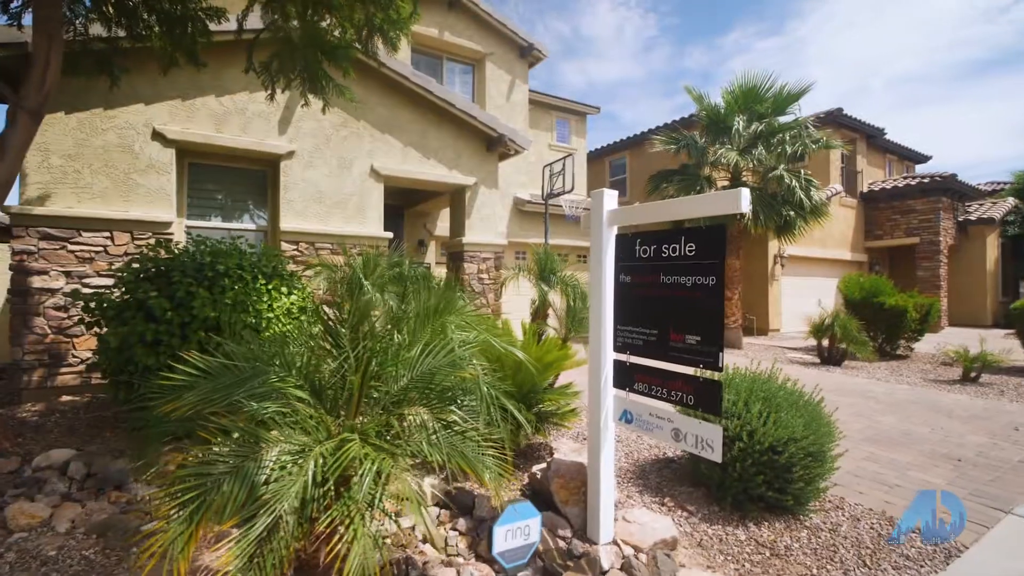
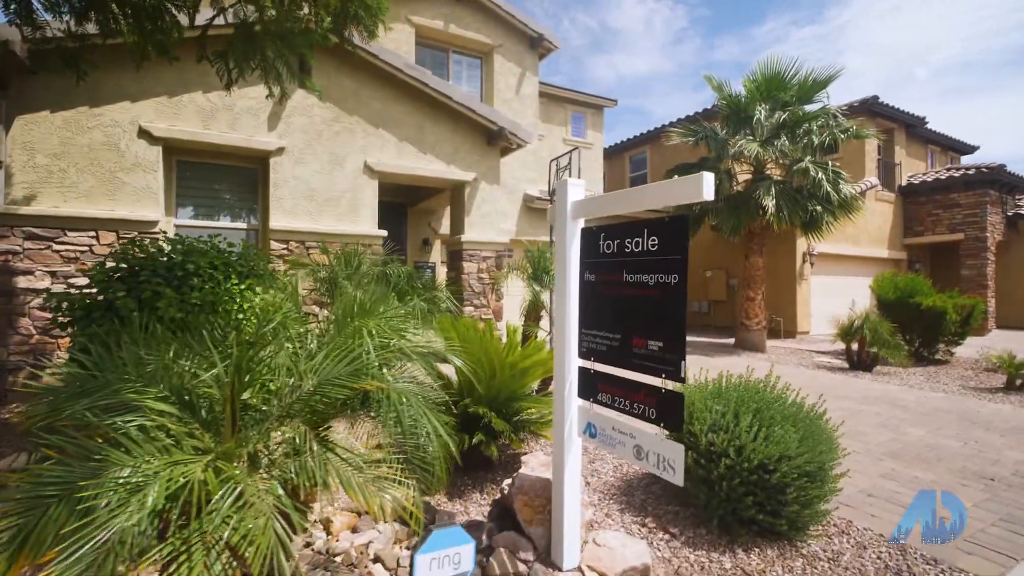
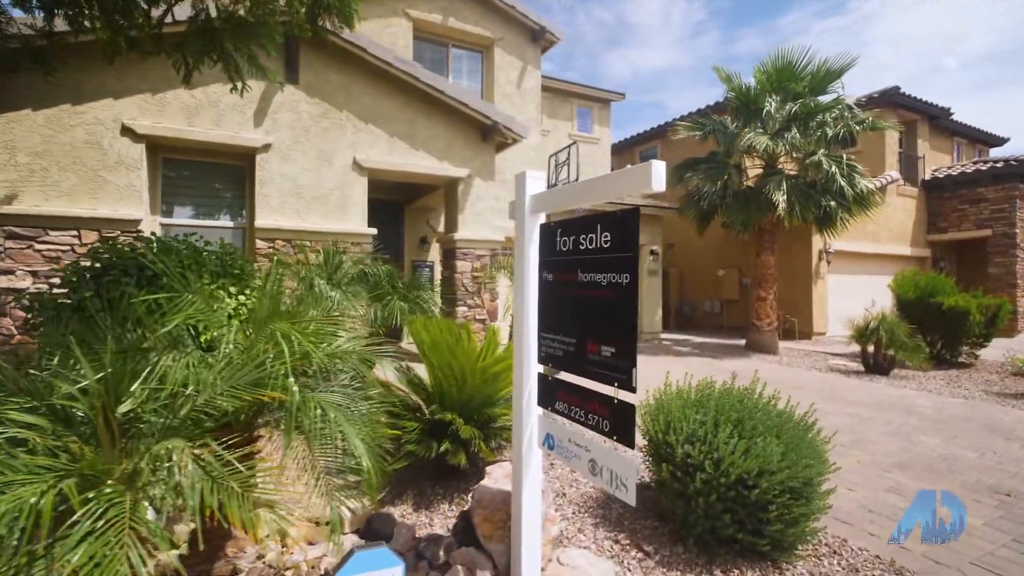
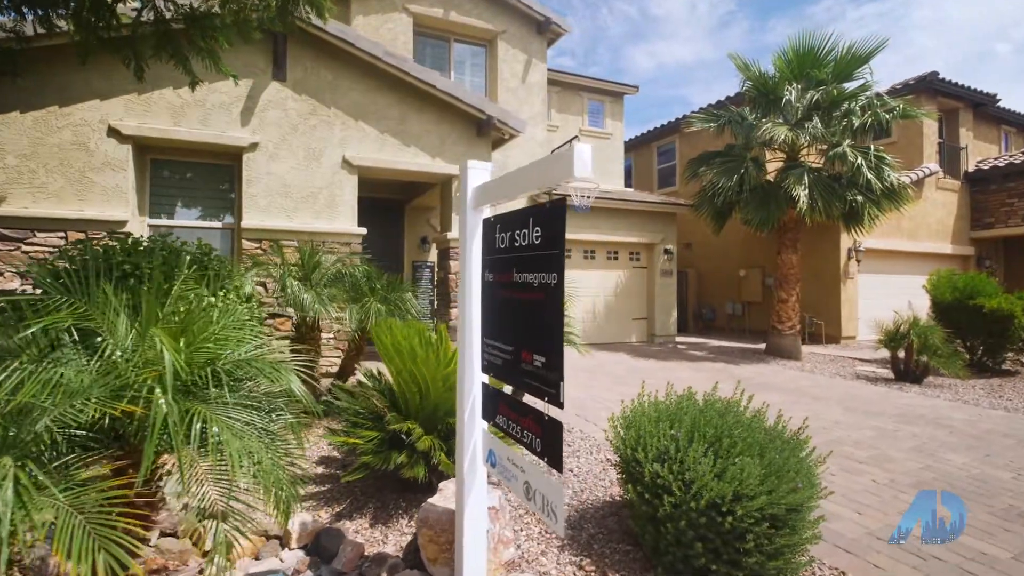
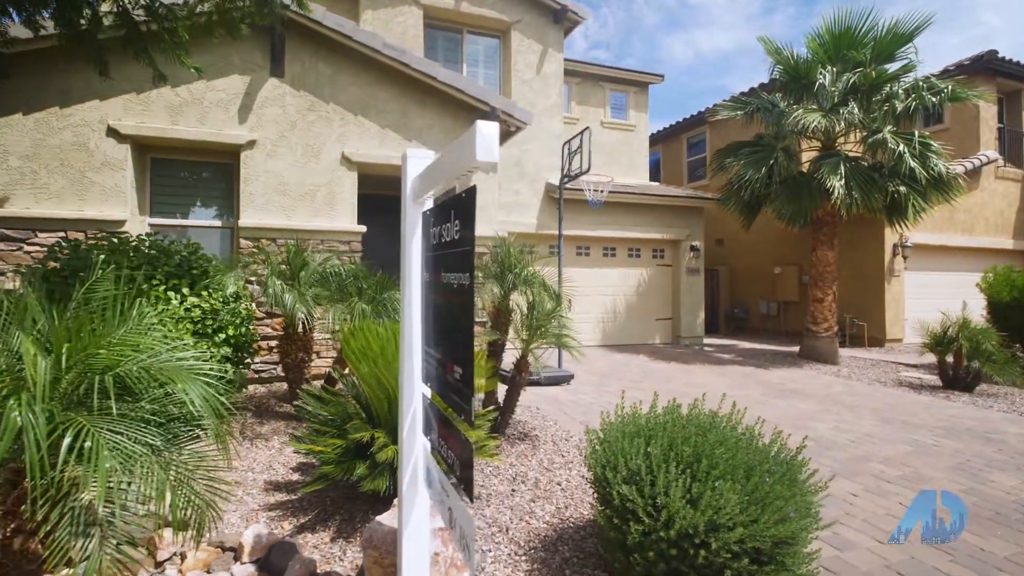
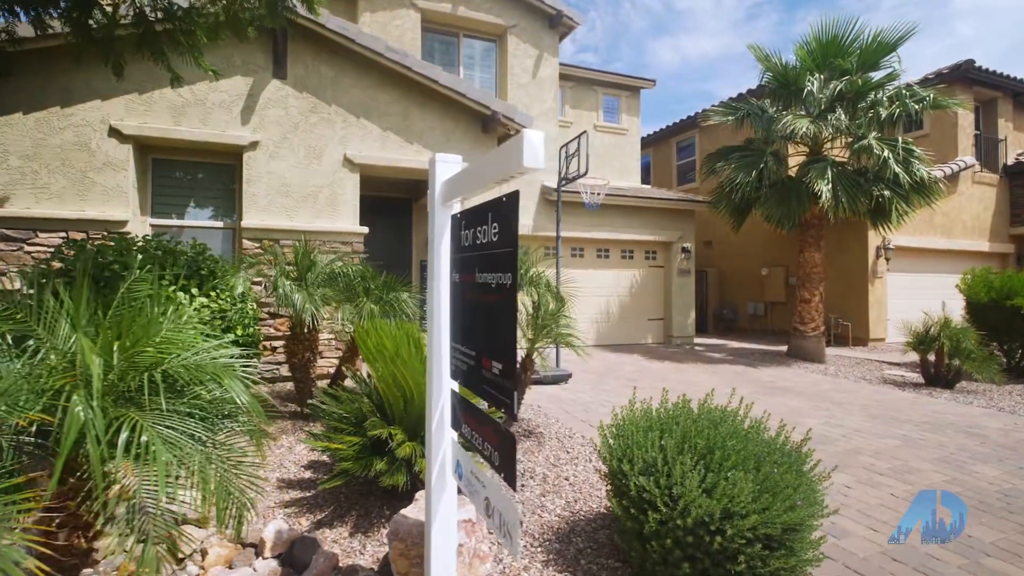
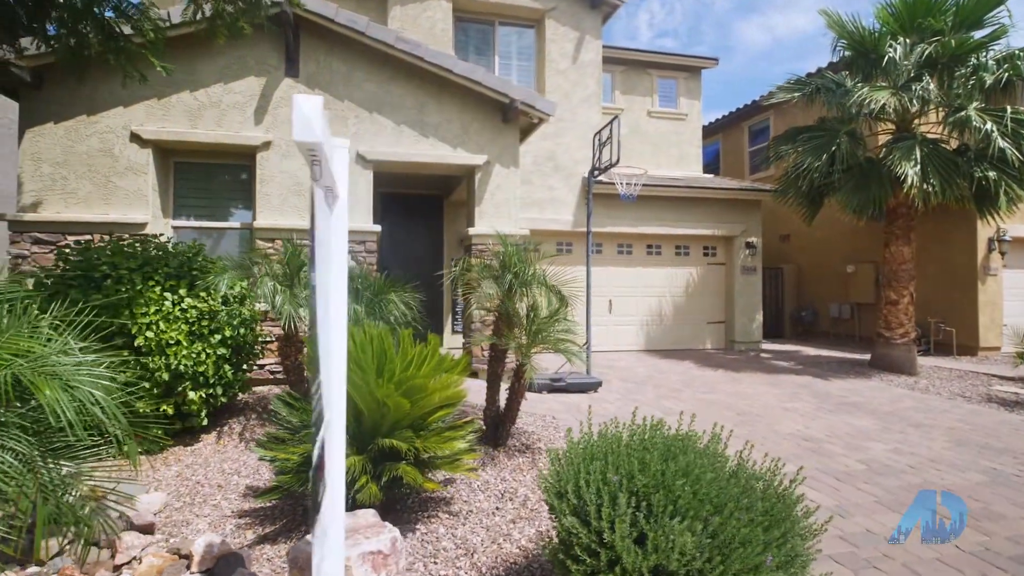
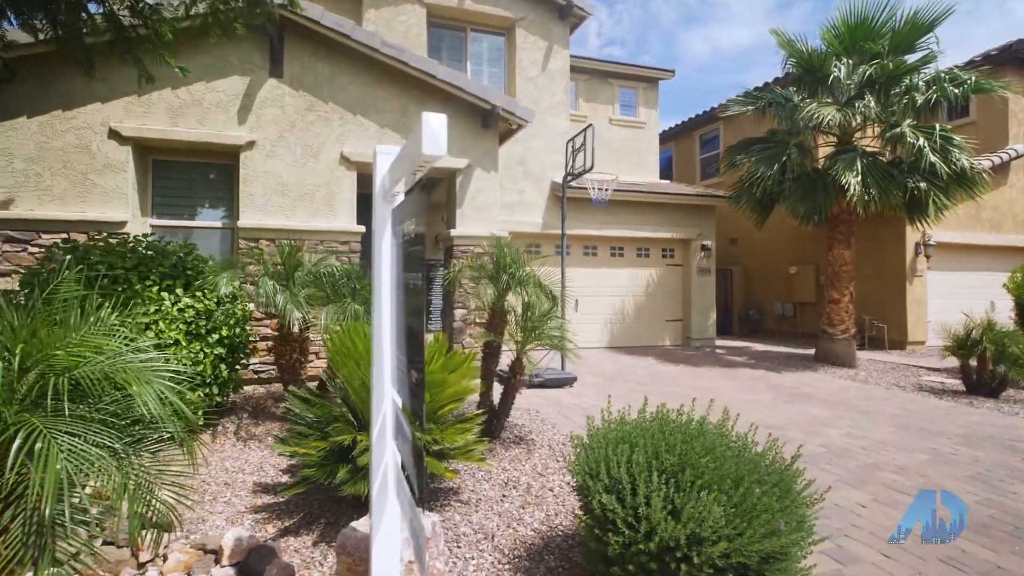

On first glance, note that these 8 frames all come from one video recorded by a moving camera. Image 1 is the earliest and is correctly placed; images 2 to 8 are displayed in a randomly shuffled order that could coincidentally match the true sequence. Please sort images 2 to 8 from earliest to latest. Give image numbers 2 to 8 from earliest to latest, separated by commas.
2, 3, 4, 6, 5, 8, 7
